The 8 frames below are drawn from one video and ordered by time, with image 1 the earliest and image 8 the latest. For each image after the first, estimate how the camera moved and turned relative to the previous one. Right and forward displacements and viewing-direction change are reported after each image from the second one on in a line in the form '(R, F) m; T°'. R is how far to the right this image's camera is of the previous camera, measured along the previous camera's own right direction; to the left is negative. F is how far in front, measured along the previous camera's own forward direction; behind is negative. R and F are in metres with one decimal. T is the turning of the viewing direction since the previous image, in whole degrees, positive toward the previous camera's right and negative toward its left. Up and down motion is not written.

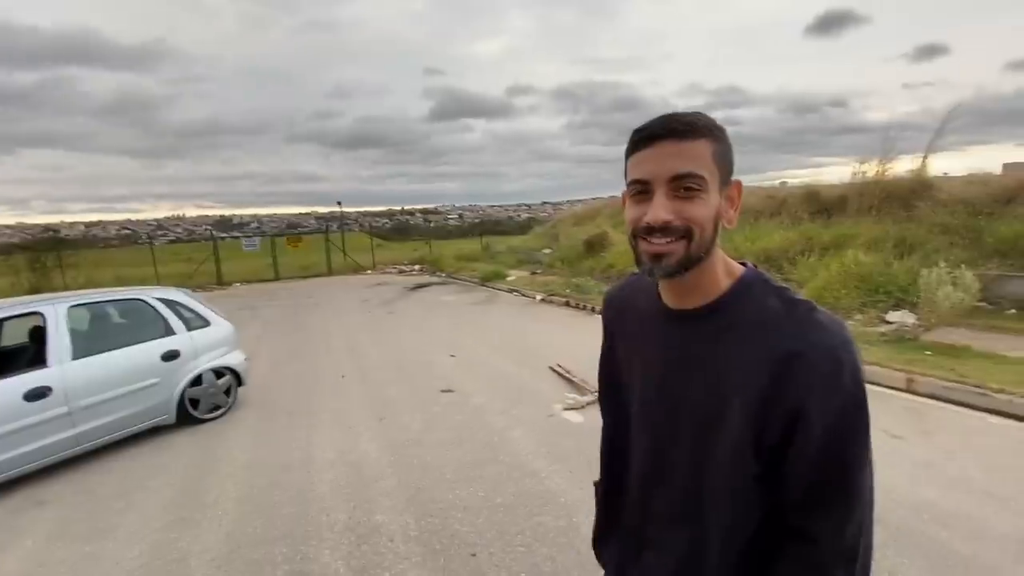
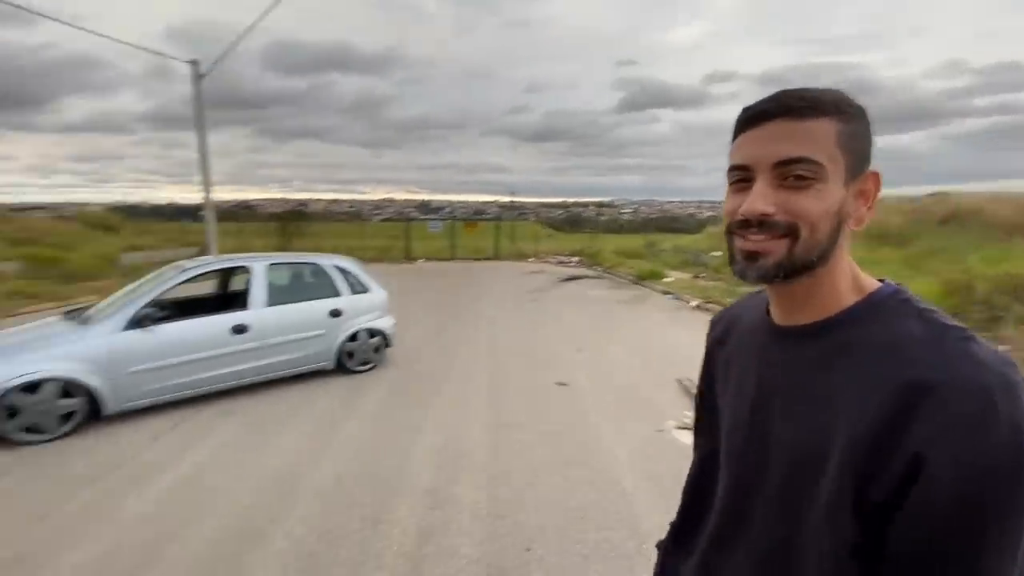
(+0.6, +0.2) m; -20°
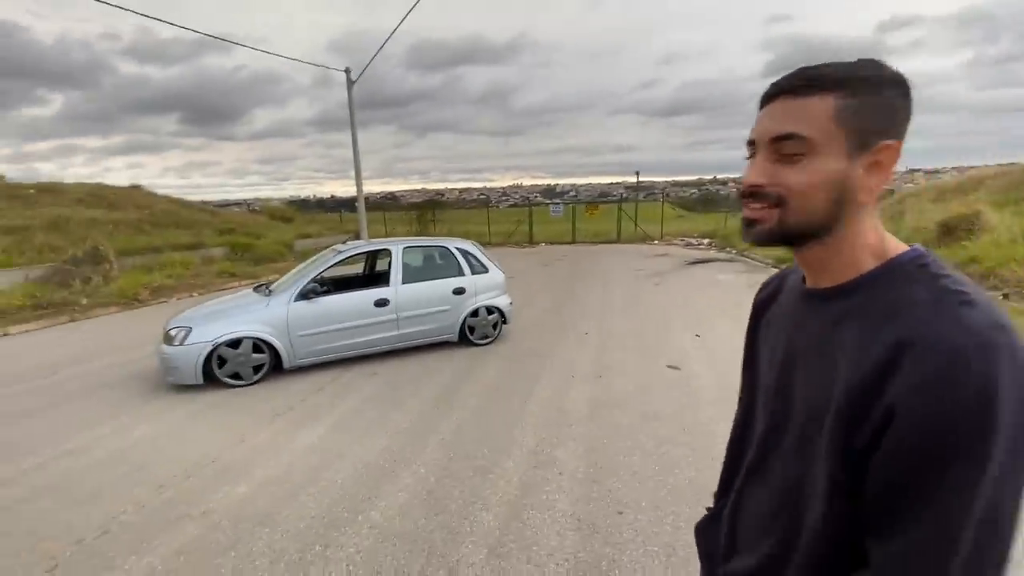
(+0.2, -0.3) m; -15°
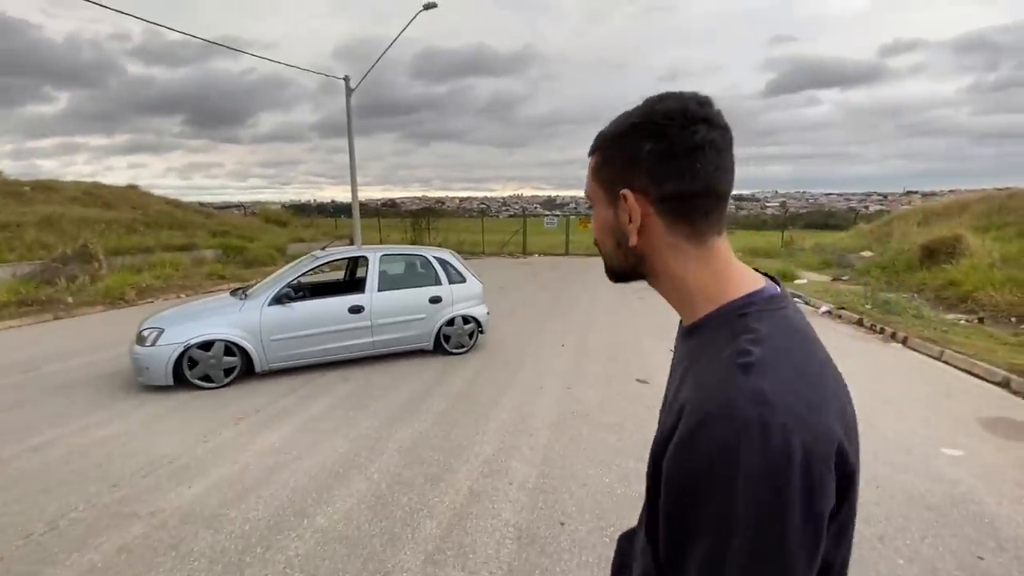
(+0.4, -0.1) m; 0°
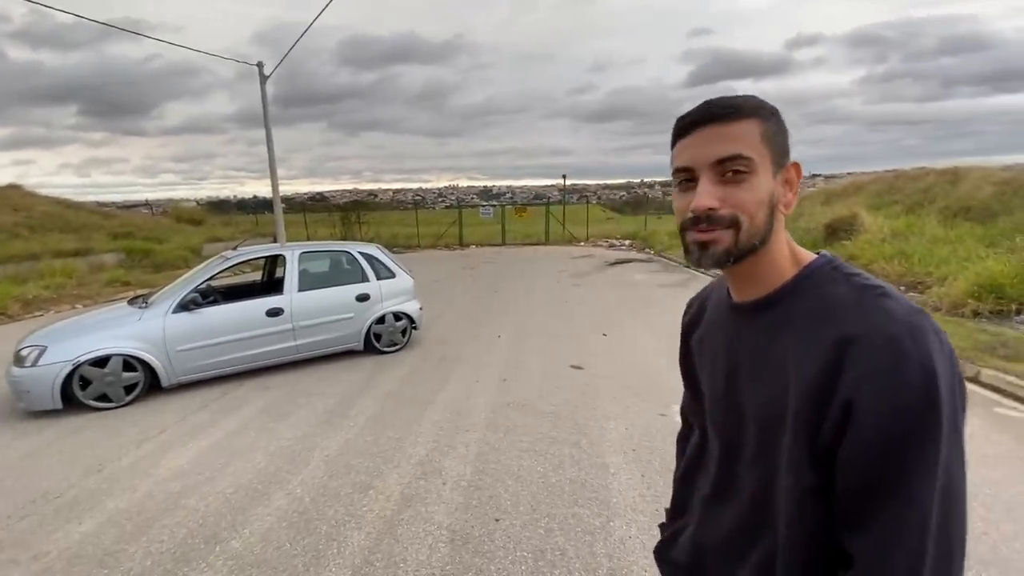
(+0.1, +0.1) m; +7°
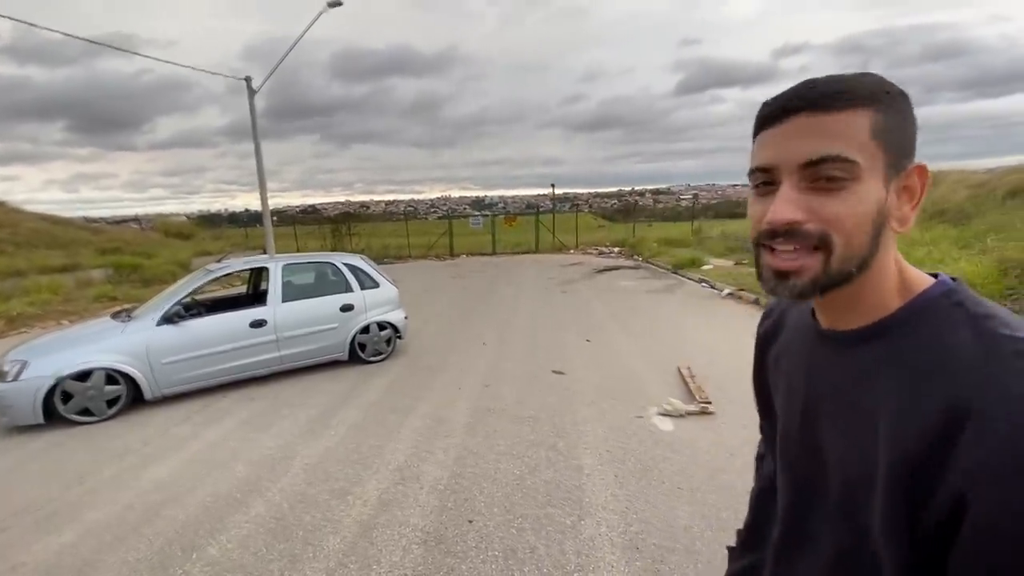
(+0.2, -0.1) m; +1°
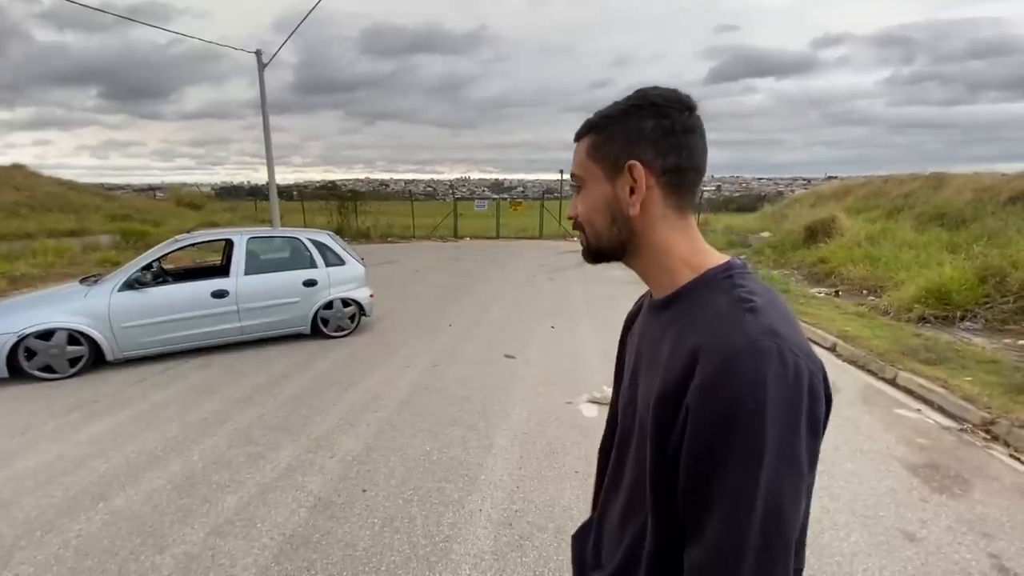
(+1.0, -0.1) m; -2°
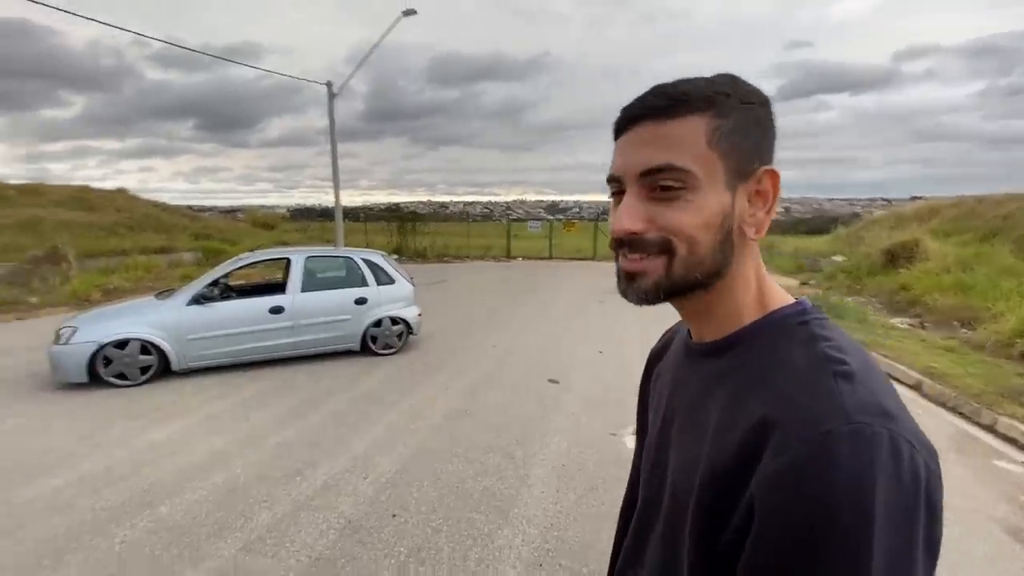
(+0.1, +0.1) m; -7°
